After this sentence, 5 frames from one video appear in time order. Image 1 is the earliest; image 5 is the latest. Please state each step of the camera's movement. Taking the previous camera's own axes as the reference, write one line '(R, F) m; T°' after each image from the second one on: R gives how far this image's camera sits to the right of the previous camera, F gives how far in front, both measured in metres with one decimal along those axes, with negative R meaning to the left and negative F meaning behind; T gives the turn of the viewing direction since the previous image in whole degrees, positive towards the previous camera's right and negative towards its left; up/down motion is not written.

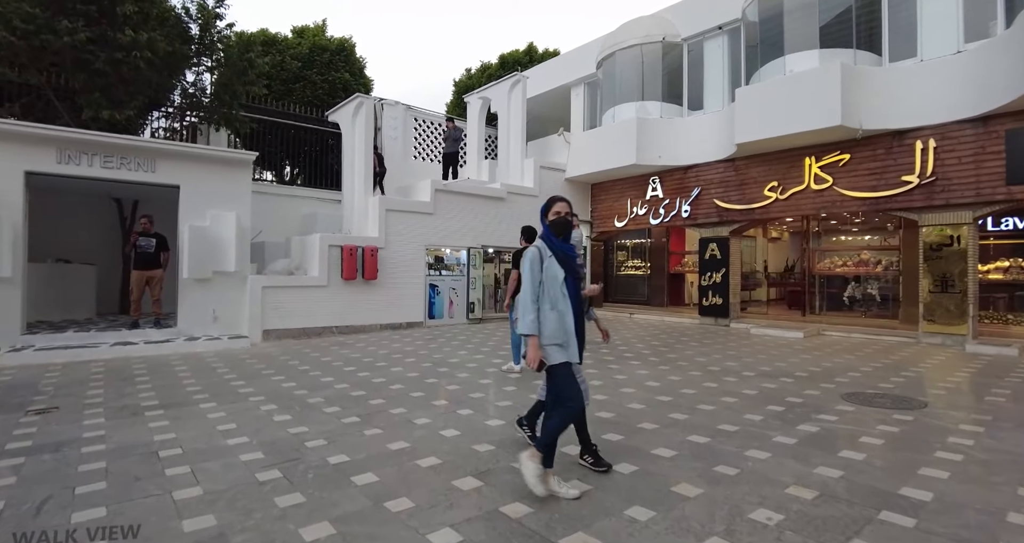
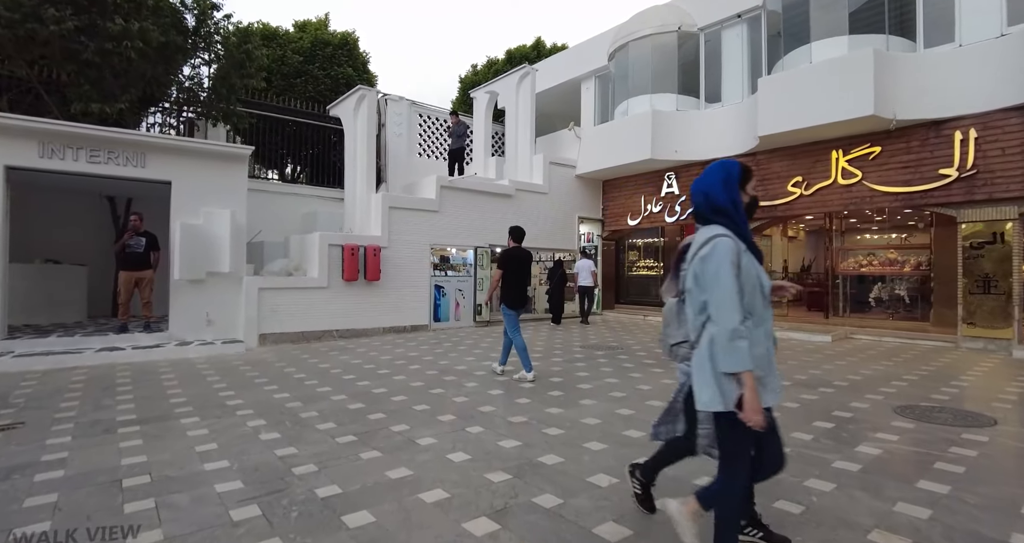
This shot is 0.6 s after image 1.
(-0.1, +0.5) m; -1°
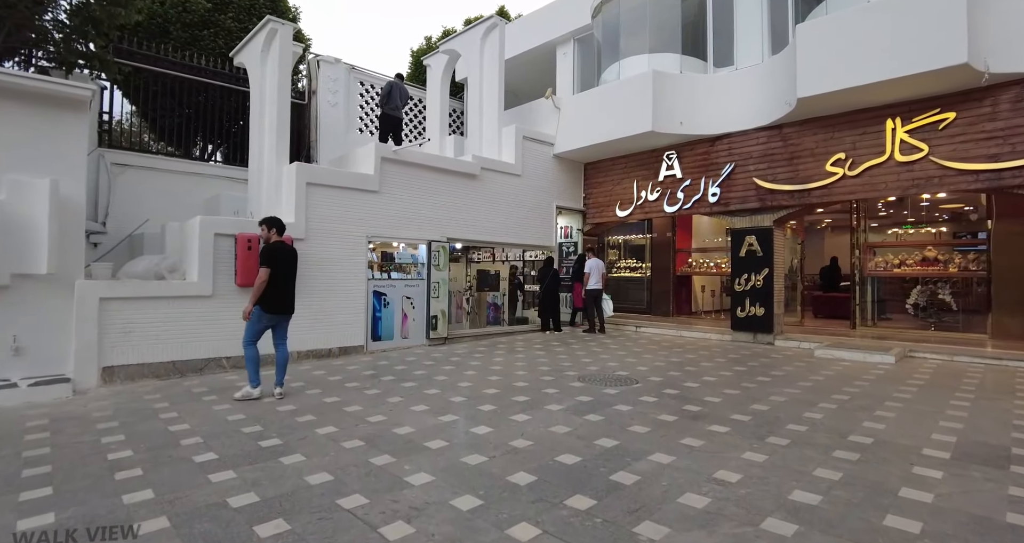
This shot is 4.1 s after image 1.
(-0.2, +2.7) m; +5°
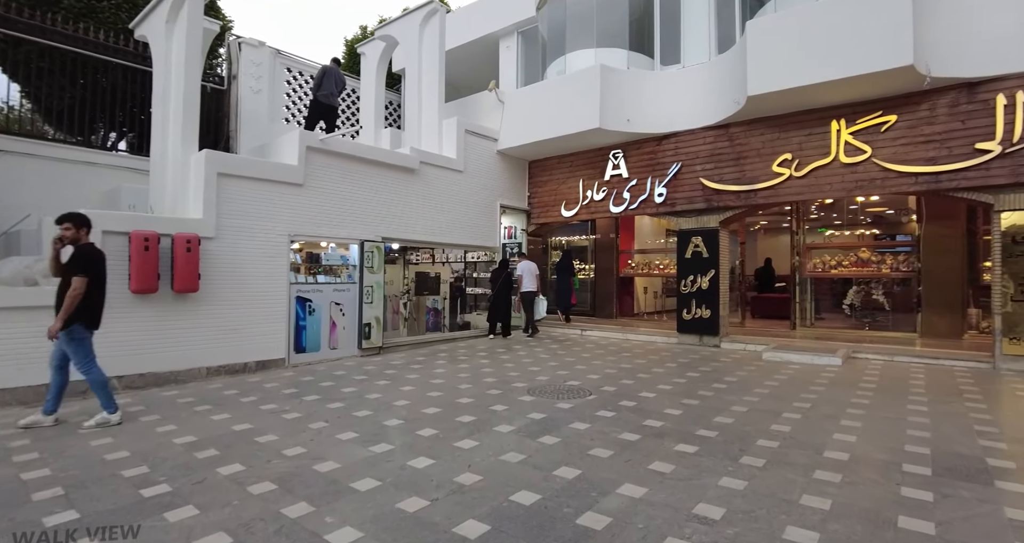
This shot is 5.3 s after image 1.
(0.0, +0.6) m; +7°
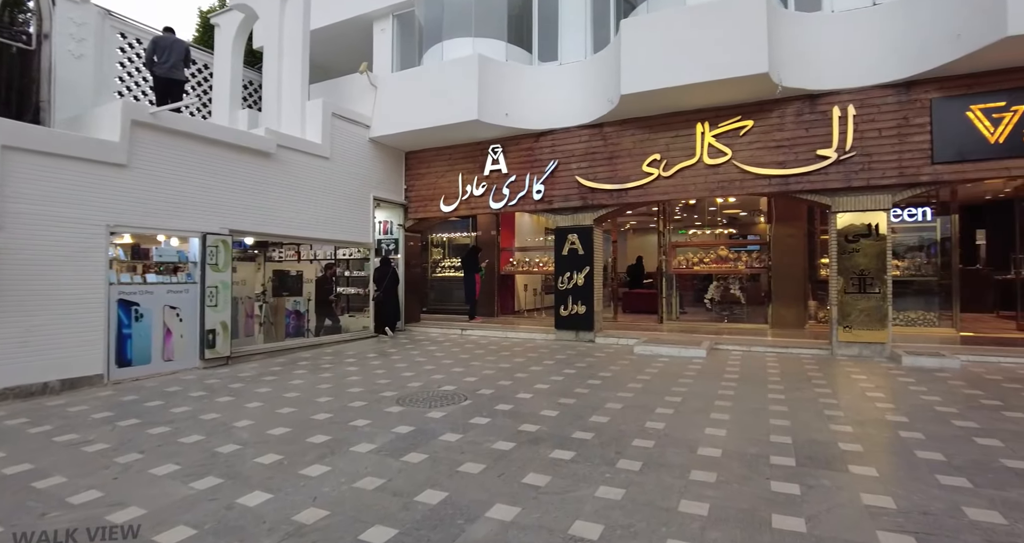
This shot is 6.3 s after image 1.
(+0.2, +0.4) m; +12°
